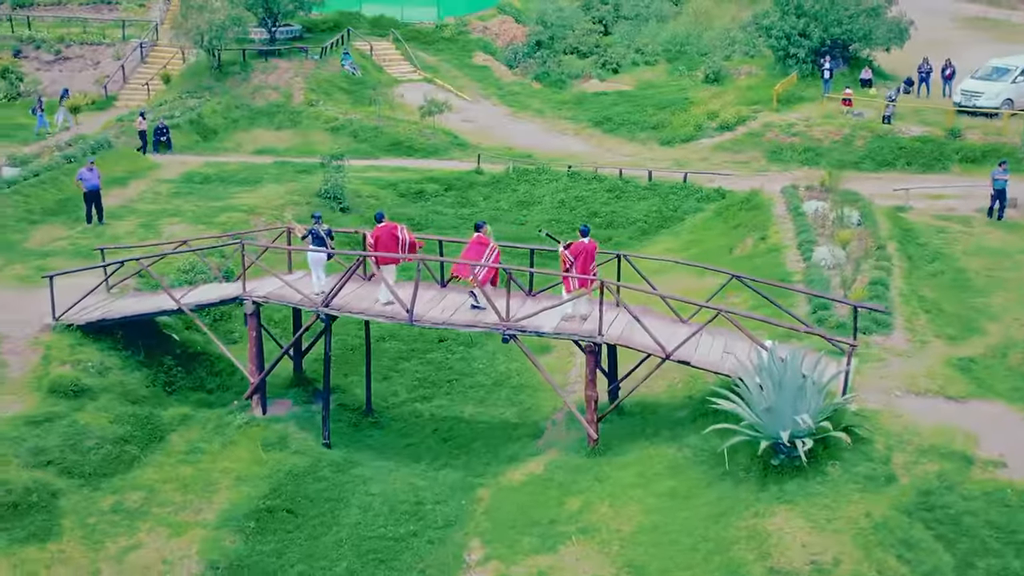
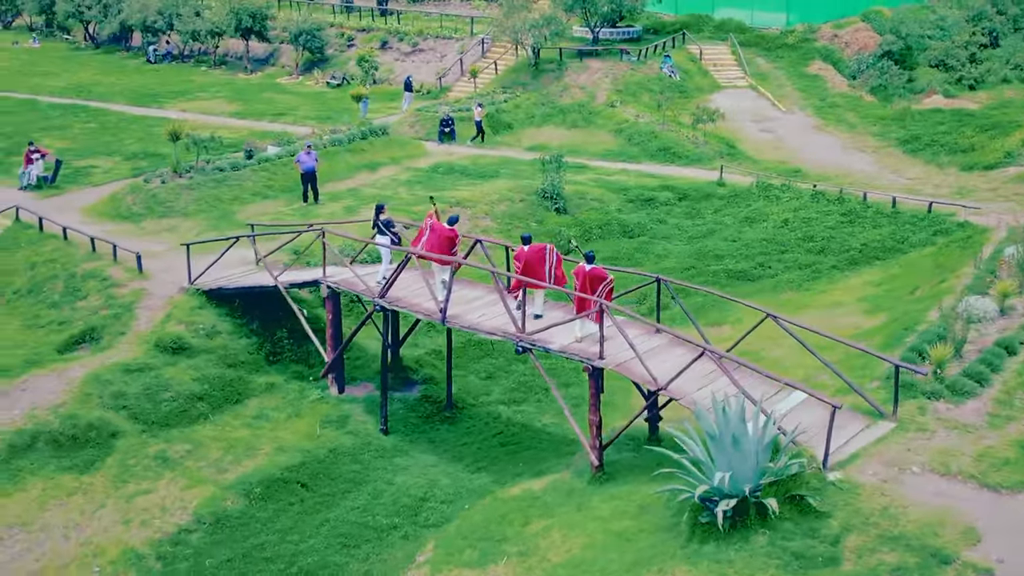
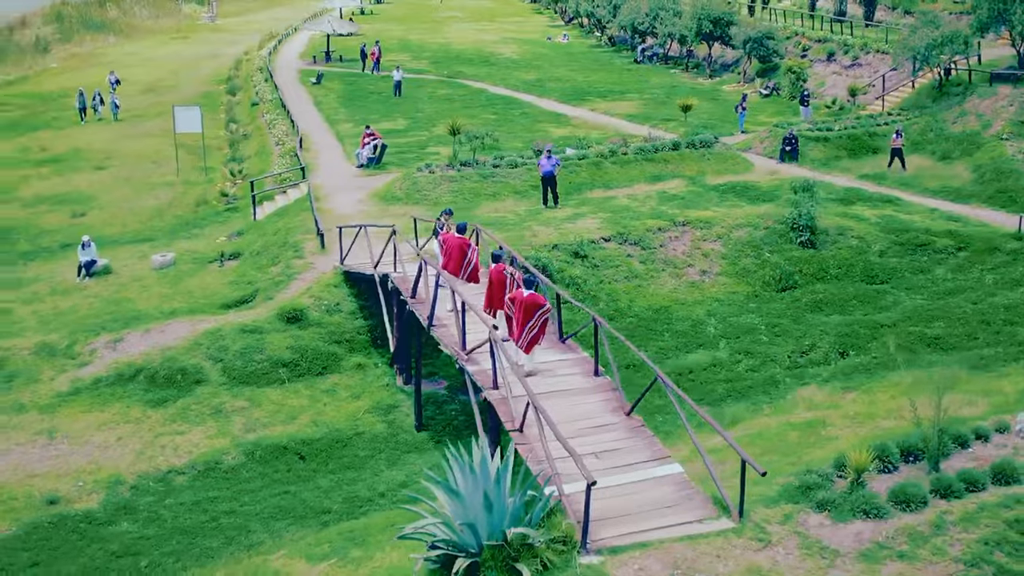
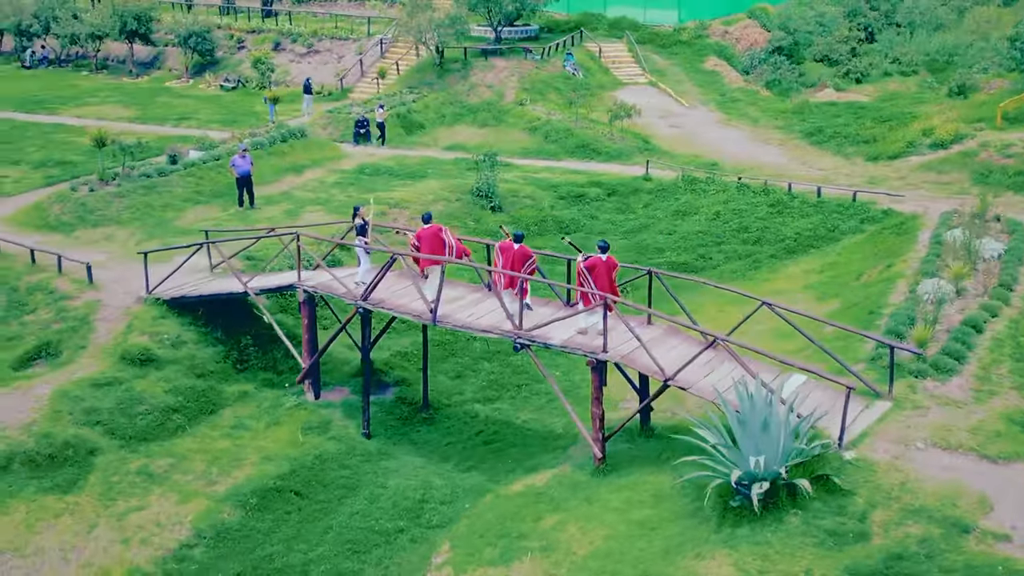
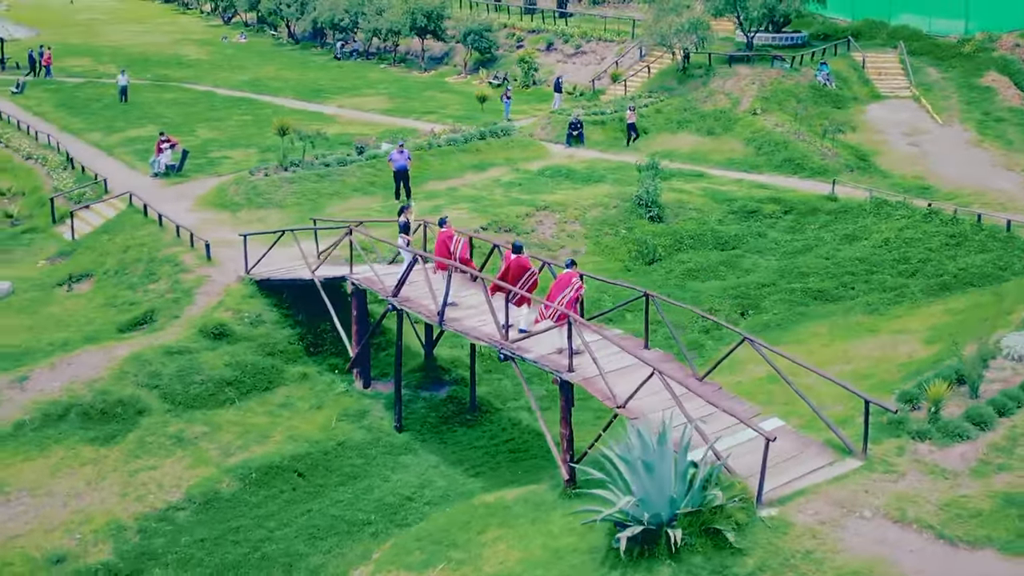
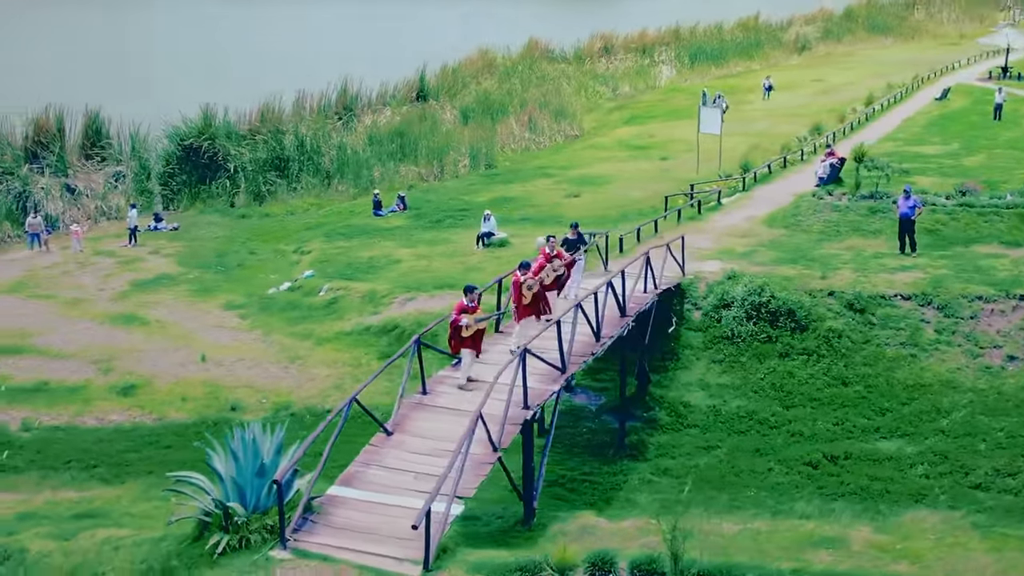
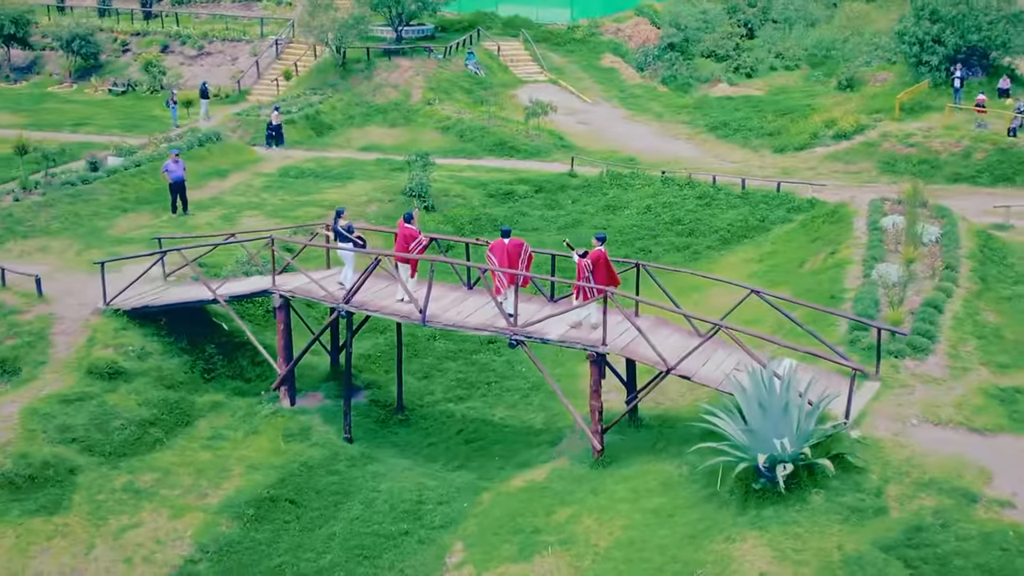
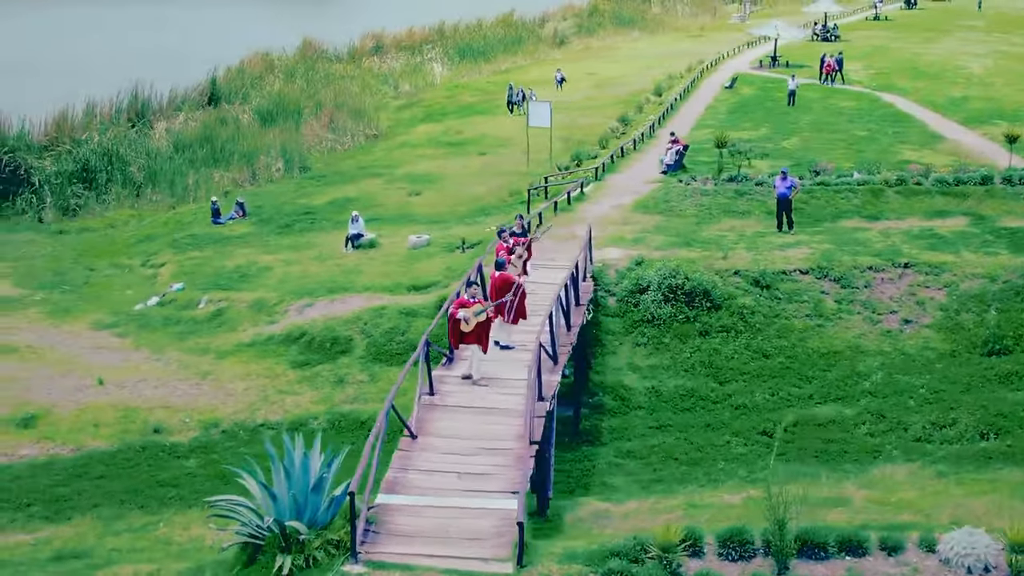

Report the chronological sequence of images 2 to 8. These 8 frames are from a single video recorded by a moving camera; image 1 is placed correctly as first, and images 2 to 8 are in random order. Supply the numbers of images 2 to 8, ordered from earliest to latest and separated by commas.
7, 4, 2, 5, 3, 8, 6
